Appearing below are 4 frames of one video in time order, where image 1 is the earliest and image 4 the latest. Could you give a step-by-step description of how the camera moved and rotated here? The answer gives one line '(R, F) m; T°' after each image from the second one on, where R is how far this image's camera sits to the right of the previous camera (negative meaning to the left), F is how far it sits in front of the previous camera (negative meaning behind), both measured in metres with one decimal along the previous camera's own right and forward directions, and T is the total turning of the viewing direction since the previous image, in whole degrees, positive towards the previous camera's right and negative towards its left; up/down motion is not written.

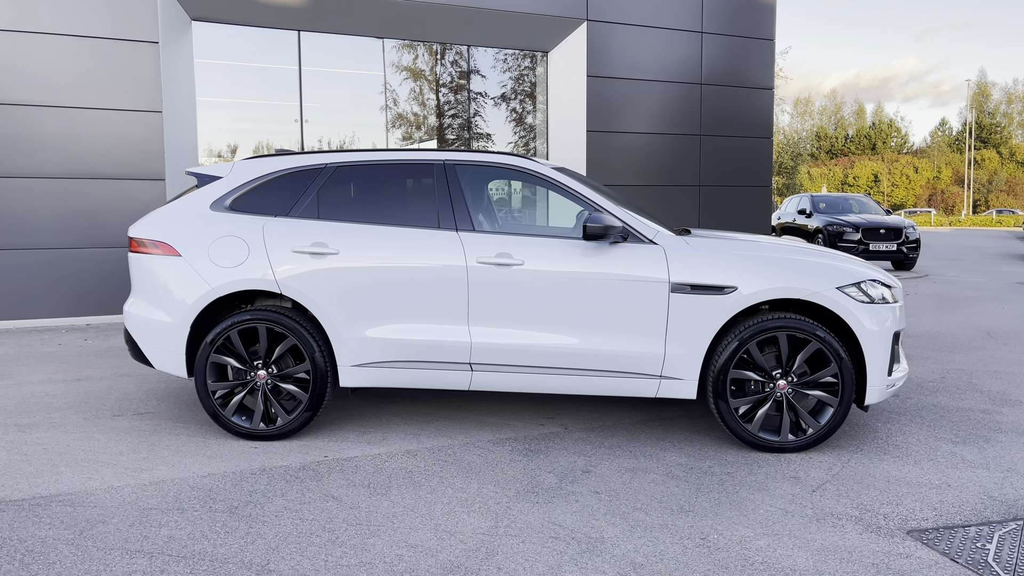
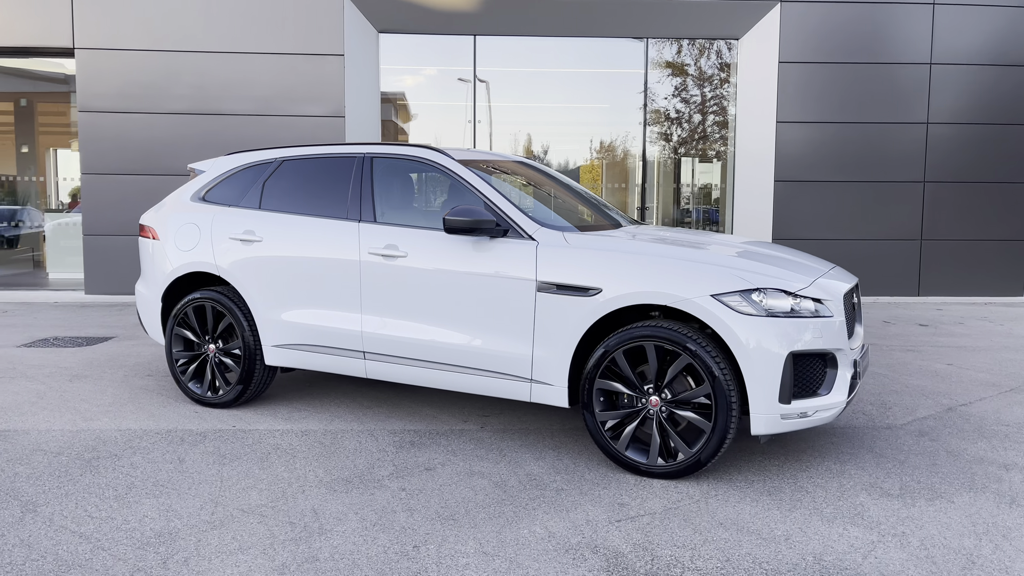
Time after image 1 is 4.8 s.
(+2.0, +0.5) m; -20°
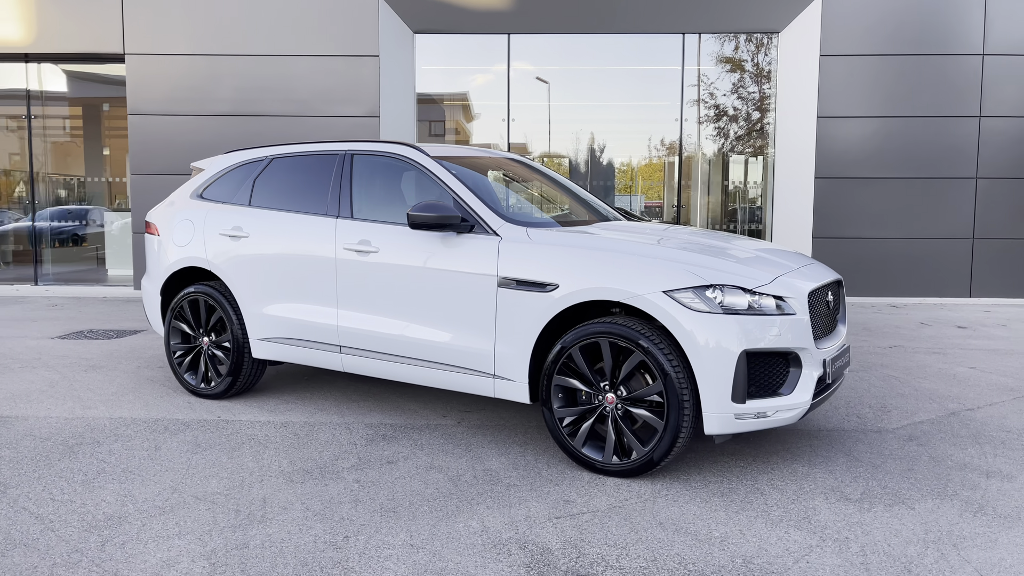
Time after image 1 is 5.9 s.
(+0.5, 0.0) m; -4°
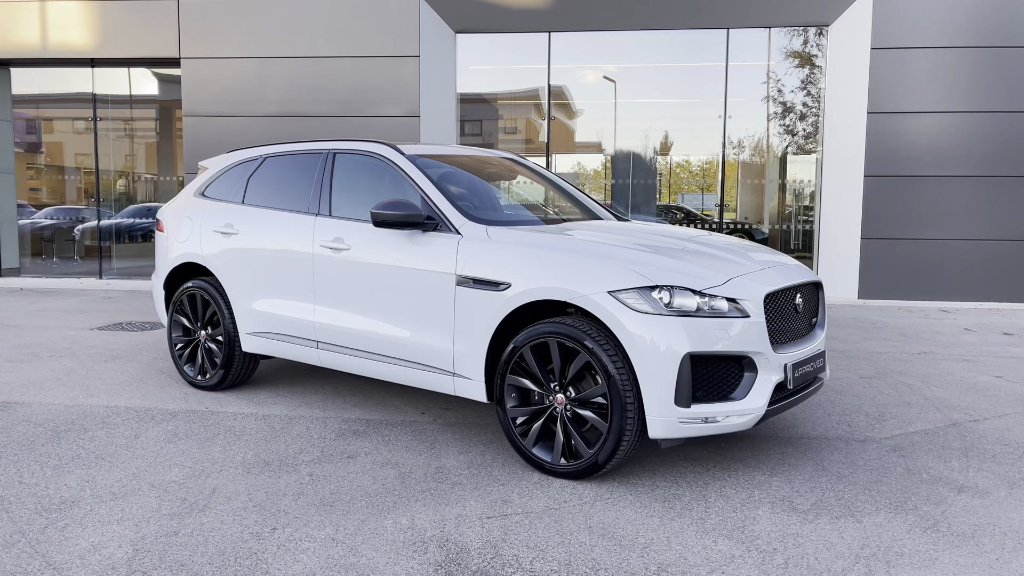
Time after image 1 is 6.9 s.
(+0.5, 0.0) m; -5°
